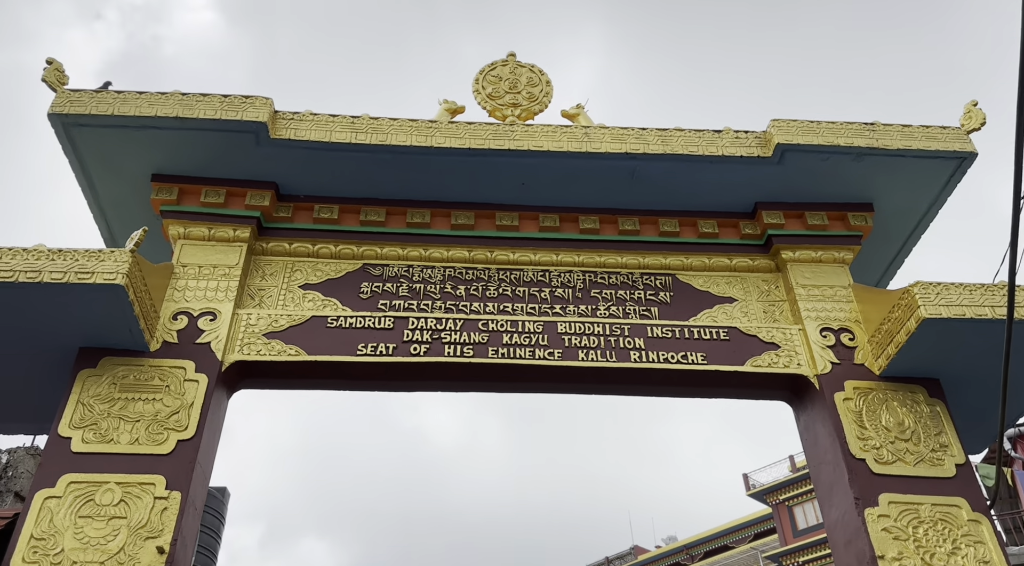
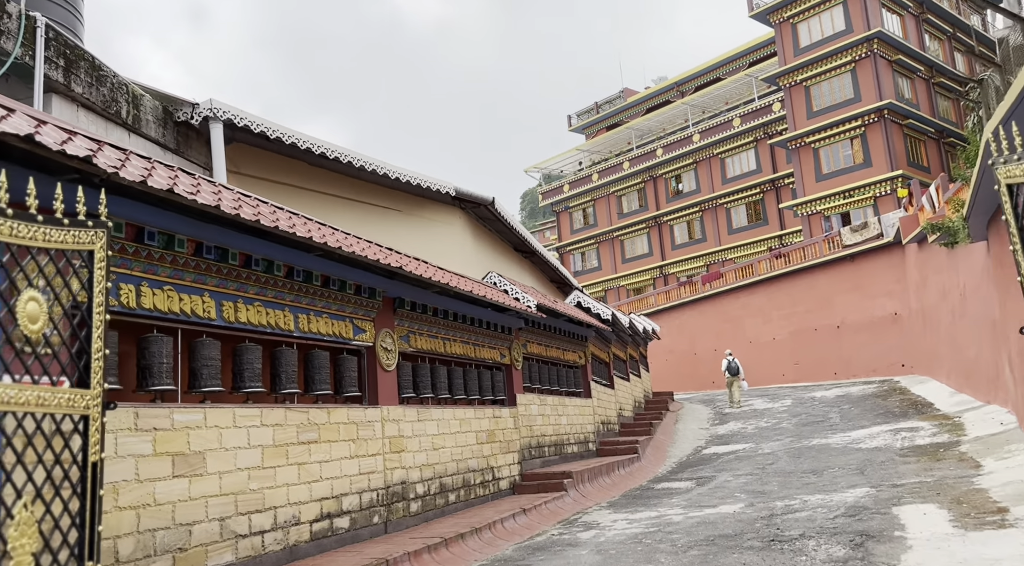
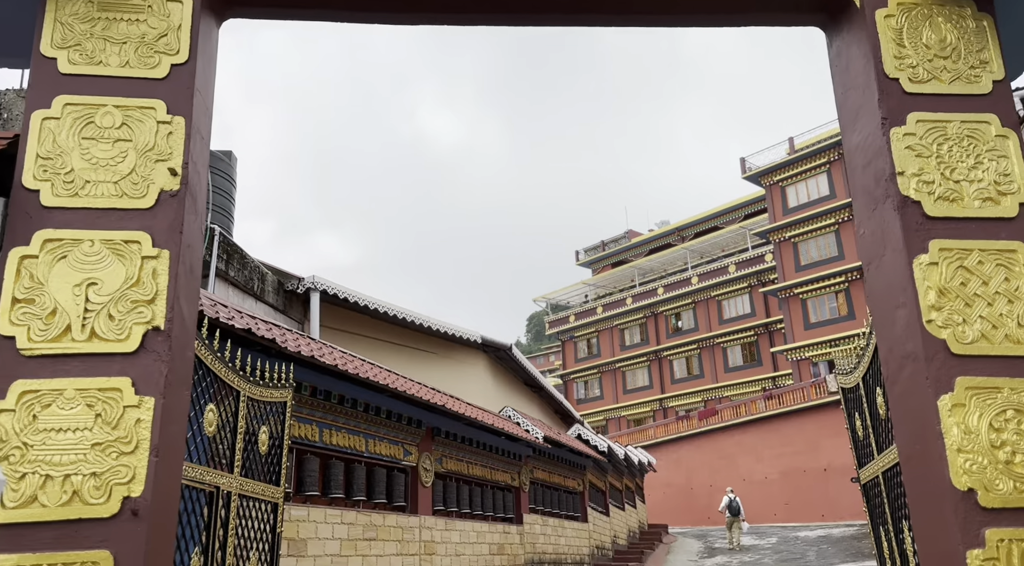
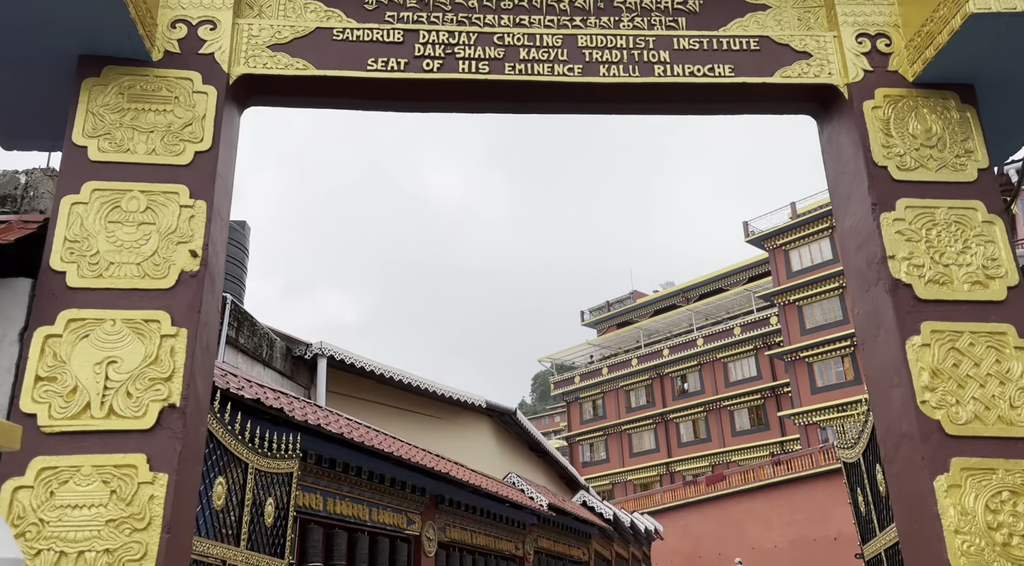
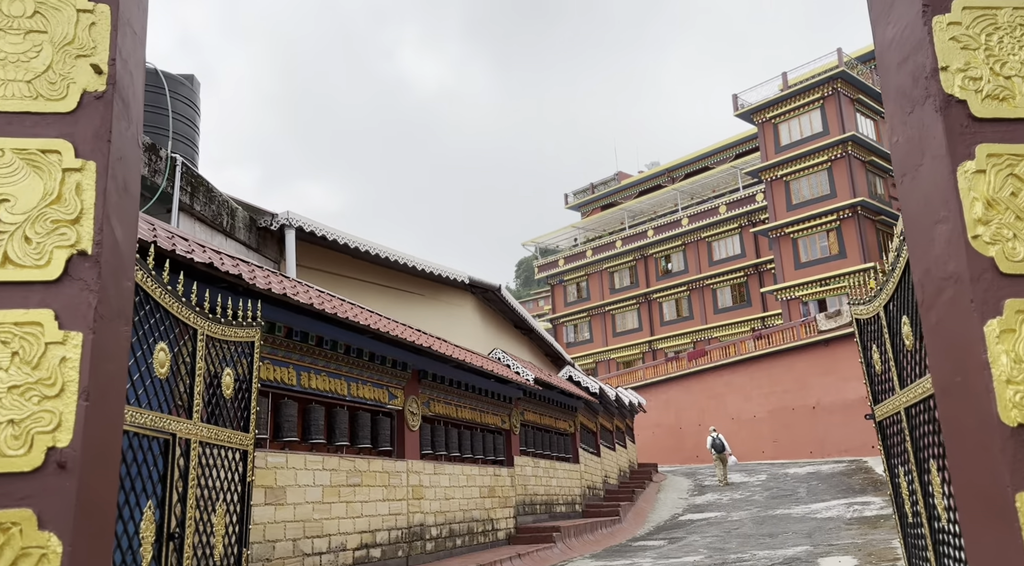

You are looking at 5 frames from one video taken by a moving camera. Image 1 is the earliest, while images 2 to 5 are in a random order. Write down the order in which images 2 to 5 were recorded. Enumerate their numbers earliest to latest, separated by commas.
4, 3, 5, 2
